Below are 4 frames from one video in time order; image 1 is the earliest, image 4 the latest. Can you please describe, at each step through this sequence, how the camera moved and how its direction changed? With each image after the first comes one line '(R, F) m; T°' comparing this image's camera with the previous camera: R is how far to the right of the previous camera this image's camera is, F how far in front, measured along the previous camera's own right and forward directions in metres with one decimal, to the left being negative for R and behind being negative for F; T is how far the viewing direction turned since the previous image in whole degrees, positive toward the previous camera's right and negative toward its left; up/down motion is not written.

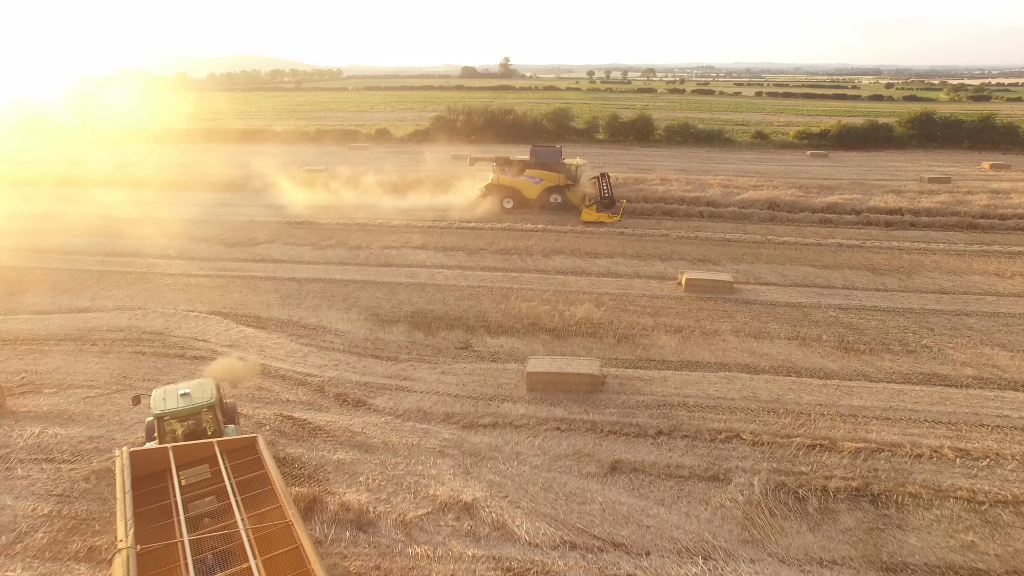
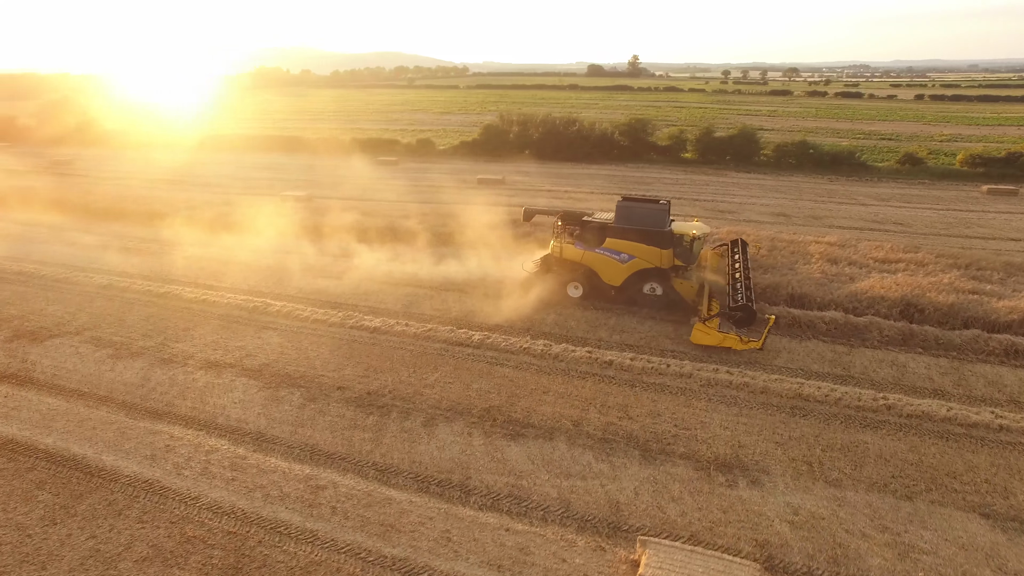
(+3.3, +7.0) m; -12°
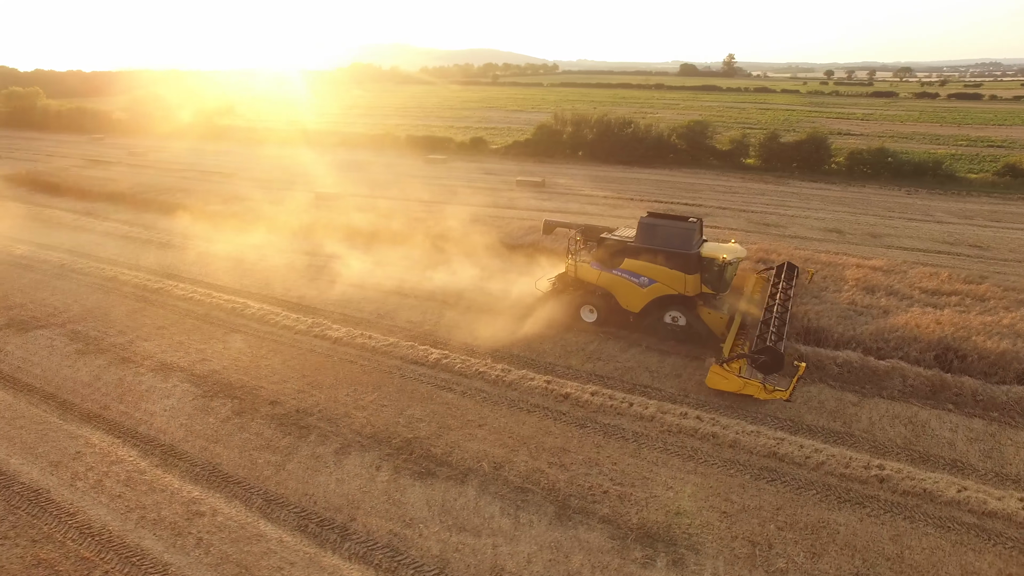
(+1.8, +1.0) m; -8°
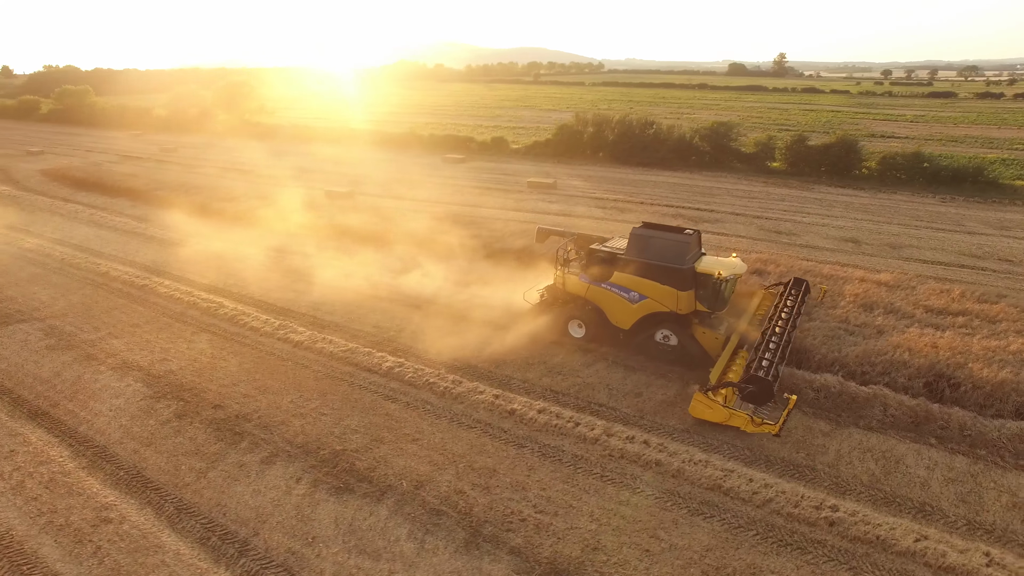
(+1.2, +0.4) m; -4°
